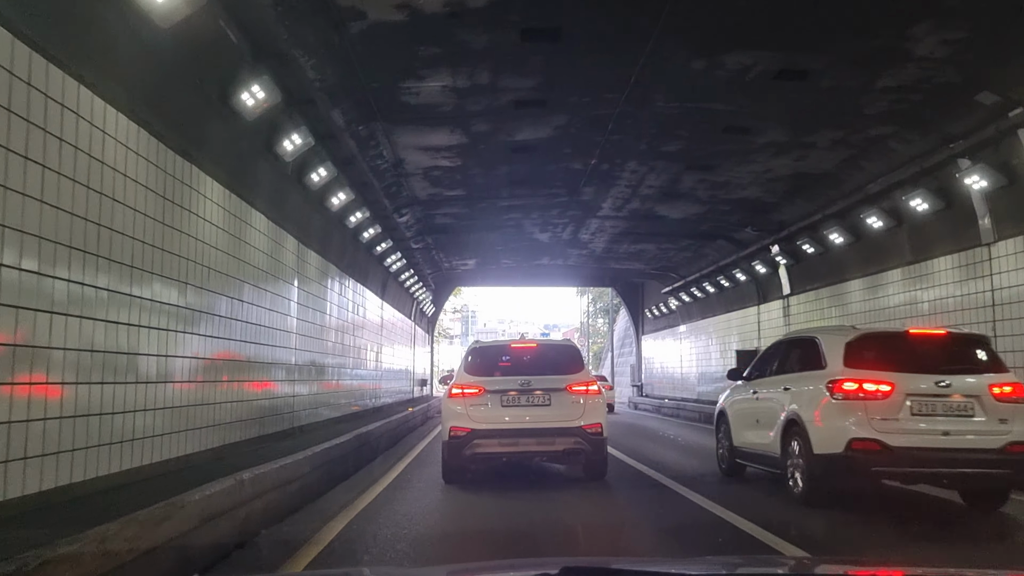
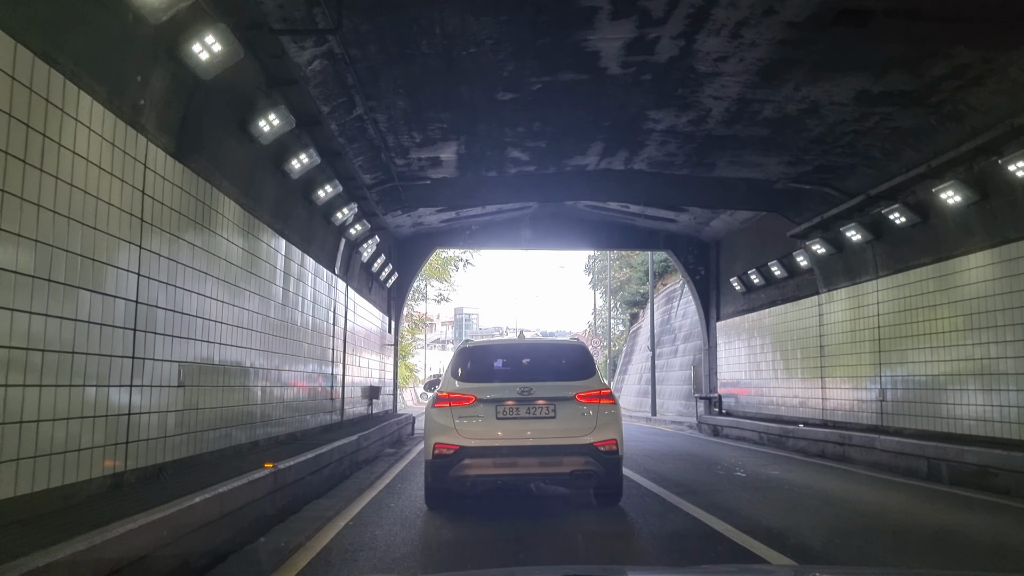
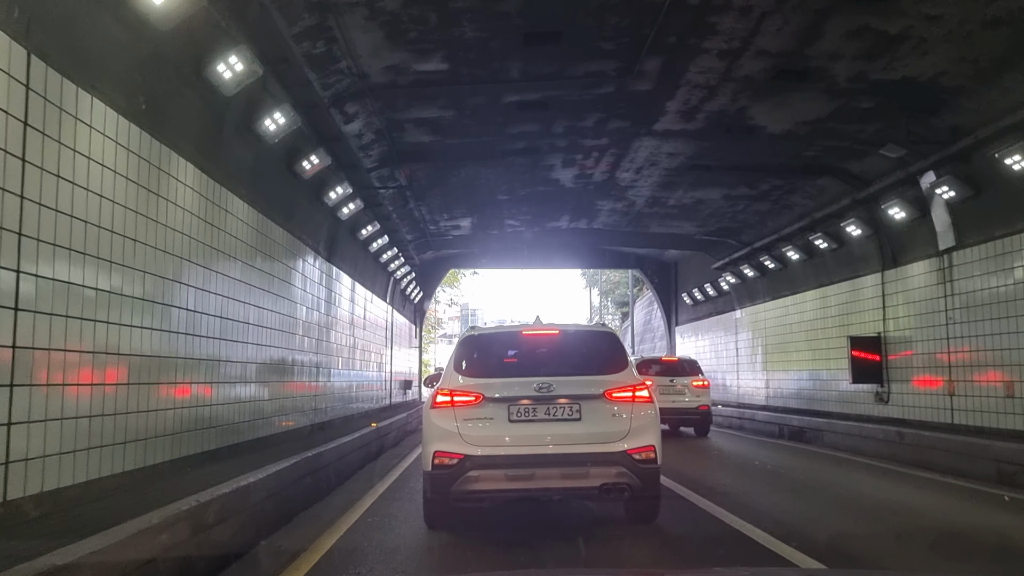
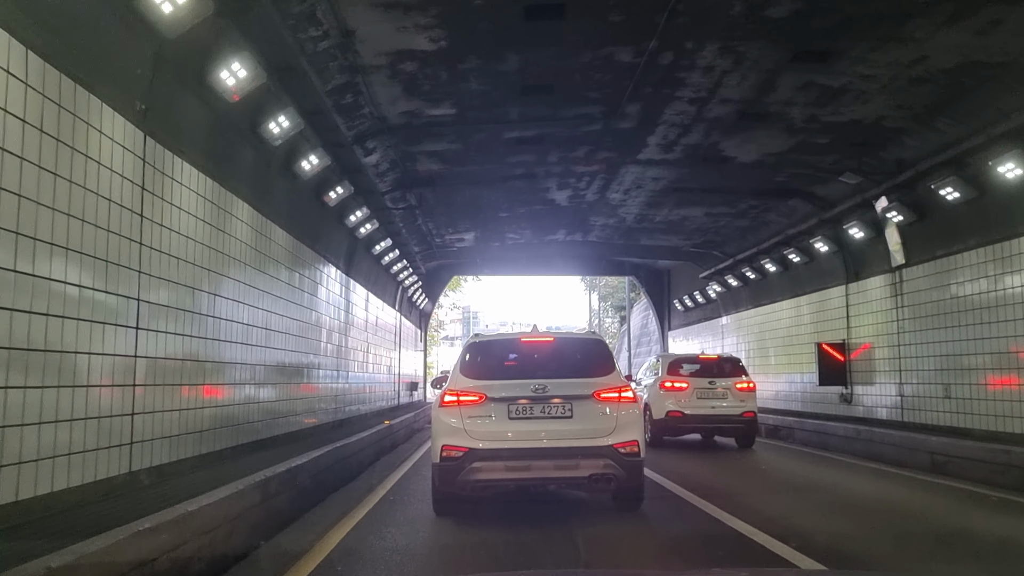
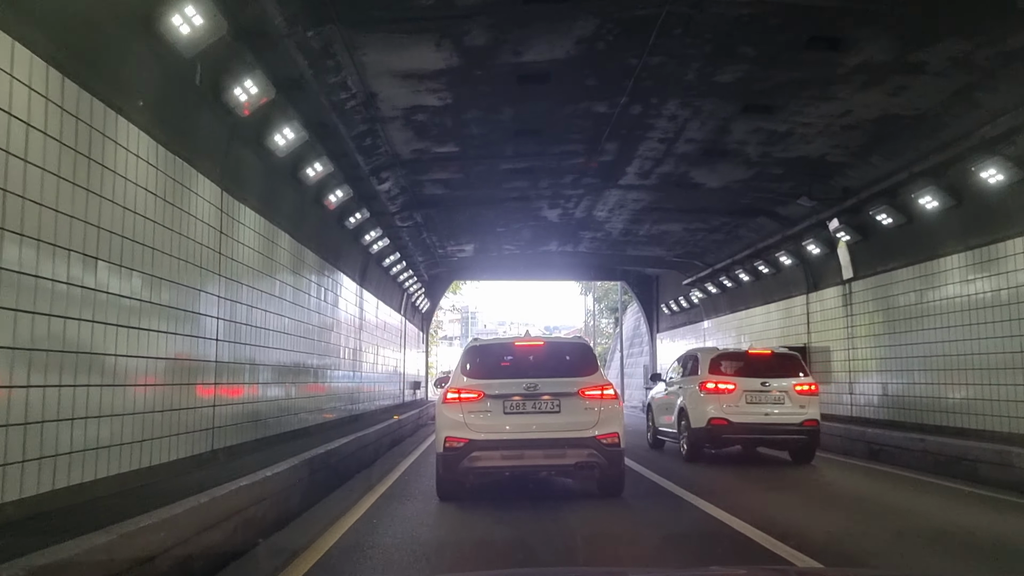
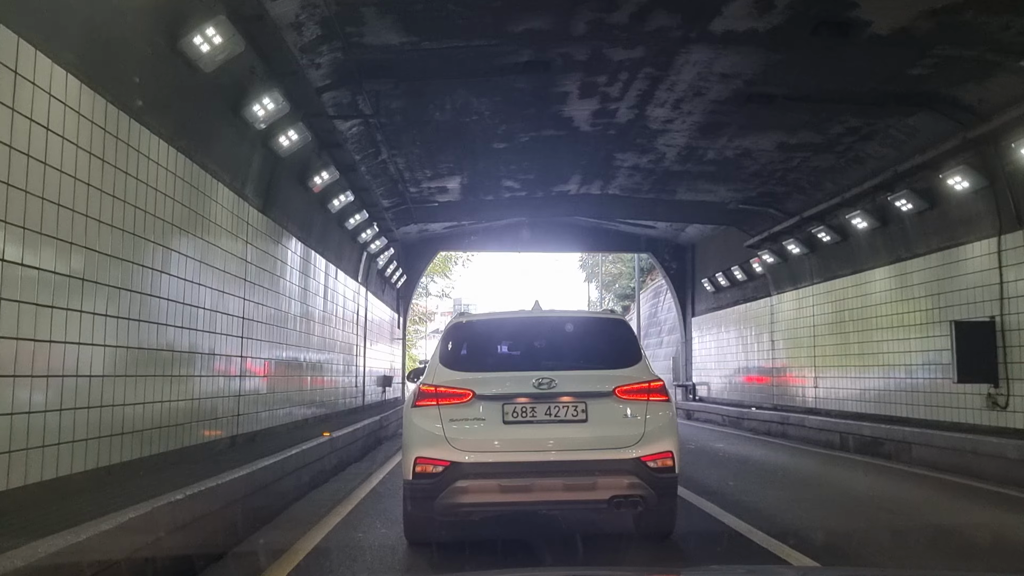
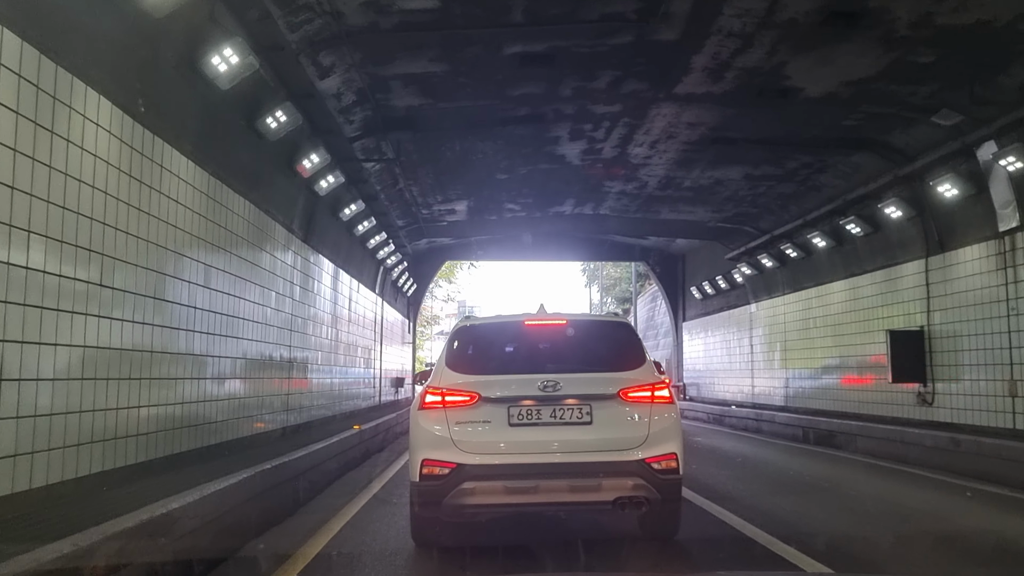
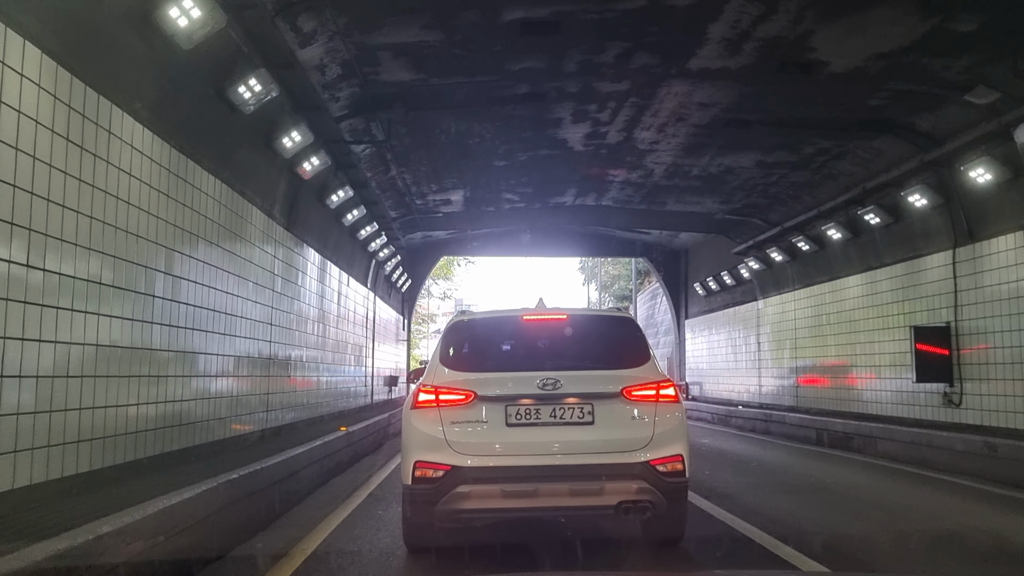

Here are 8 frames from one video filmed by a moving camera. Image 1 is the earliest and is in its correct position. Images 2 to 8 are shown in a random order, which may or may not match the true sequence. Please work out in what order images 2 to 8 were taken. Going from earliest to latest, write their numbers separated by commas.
5, 4, 3, 7, 8, 6, 2
